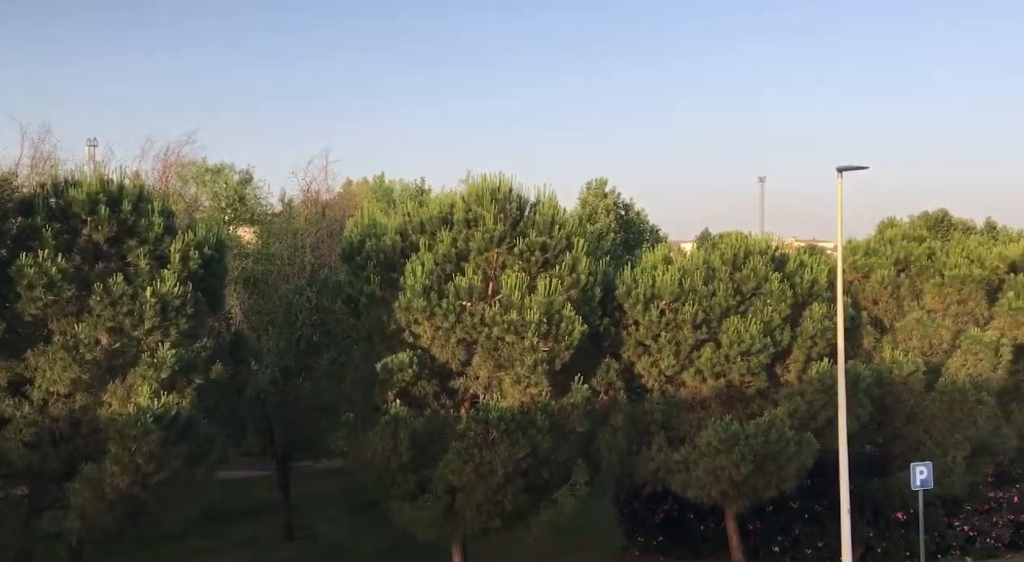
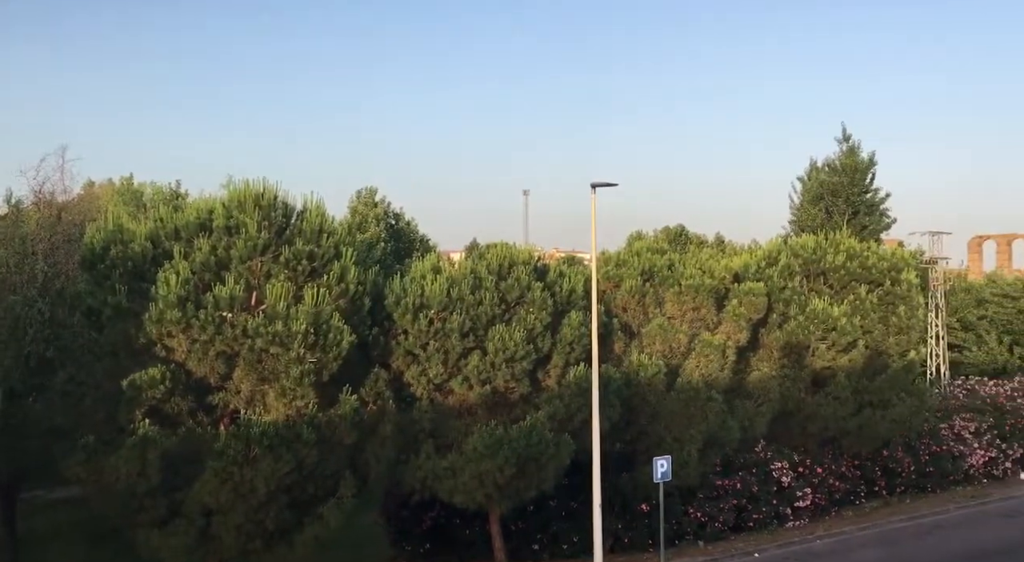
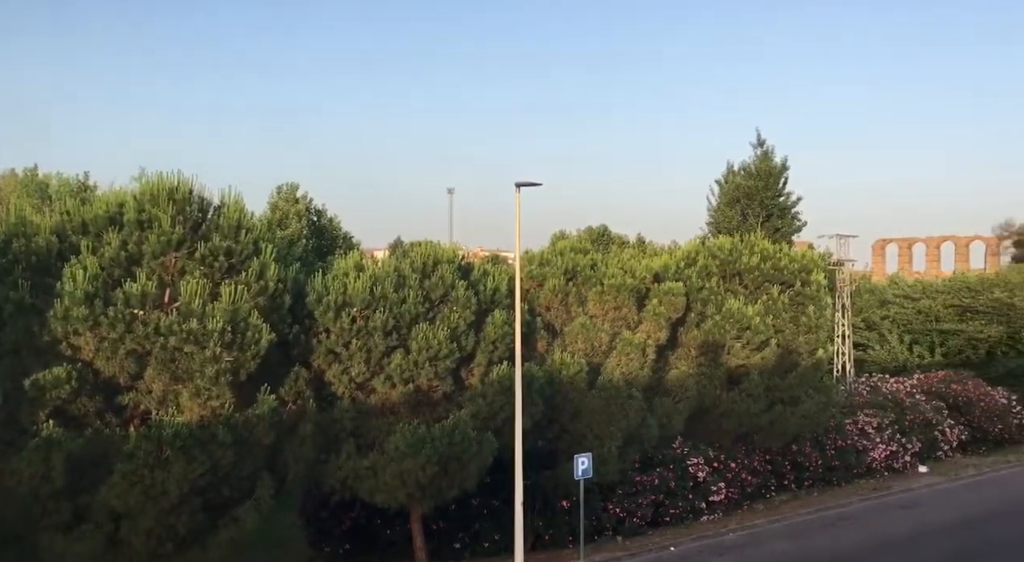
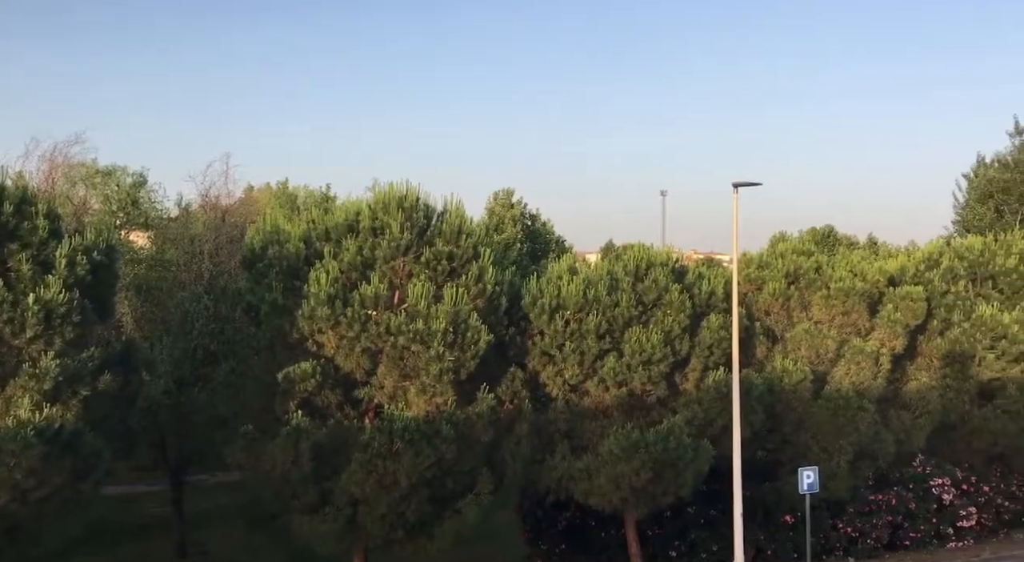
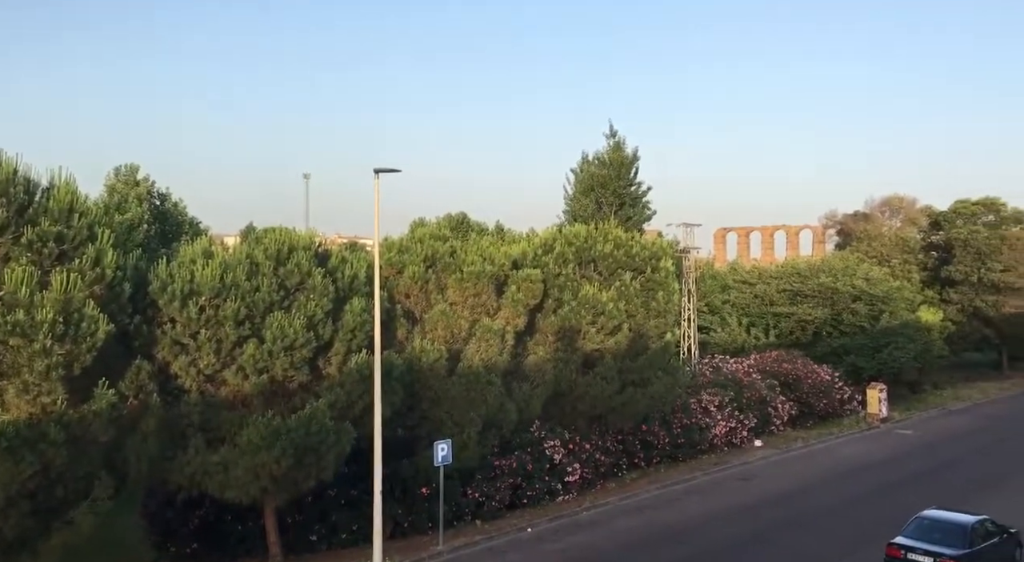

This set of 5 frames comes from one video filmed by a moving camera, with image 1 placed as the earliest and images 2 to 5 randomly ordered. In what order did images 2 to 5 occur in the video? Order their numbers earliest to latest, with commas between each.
4, 2, 3, 5
